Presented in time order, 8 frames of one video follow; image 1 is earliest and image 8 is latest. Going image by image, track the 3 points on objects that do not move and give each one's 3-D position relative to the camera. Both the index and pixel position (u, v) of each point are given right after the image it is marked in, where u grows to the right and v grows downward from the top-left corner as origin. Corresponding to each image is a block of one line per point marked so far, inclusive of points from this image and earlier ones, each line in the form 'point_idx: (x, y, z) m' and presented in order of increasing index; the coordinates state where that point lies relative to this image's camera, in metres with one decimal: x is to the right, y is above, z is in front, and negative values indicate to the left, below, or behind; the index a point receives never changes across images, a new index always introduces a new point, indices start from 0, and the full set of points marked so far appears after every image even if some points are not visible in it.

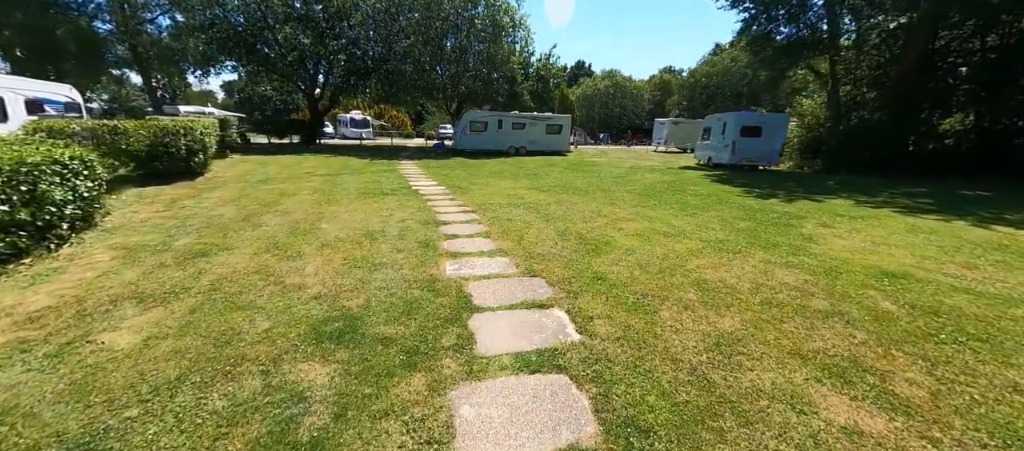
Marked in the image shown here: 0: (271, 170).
0: (-7.0, +1.6, +11.0) m
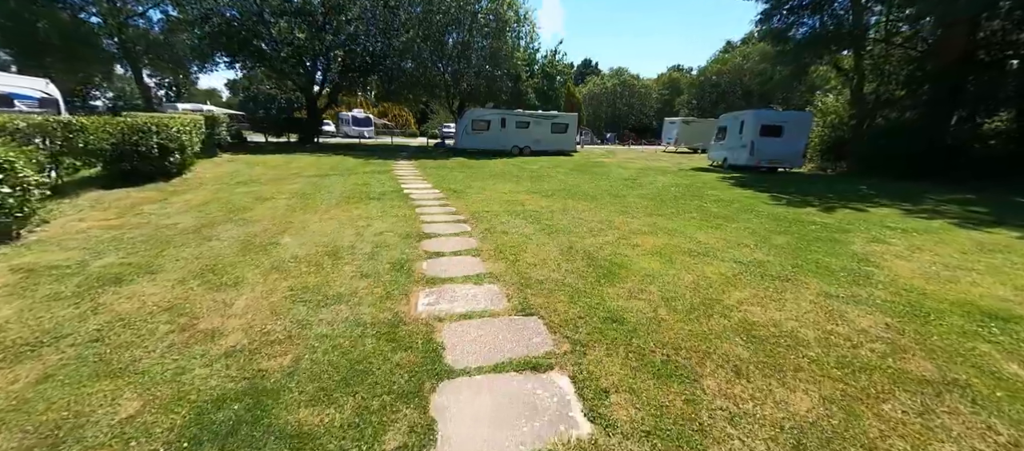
0: (-6.9, +1.5, +10.4) m
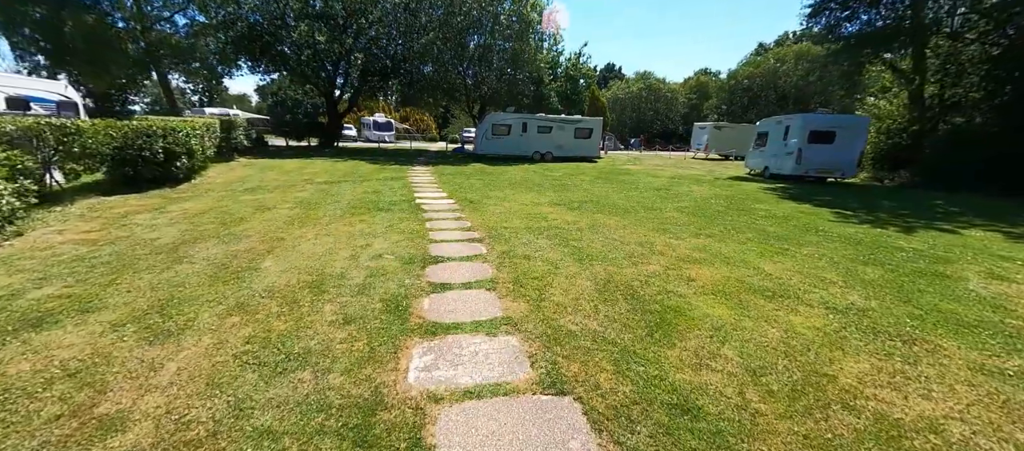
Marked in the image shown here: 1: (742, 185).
0: (-6.3, +1.3, +10.0) m
1: (+6.3, +1.1, +10.4) m
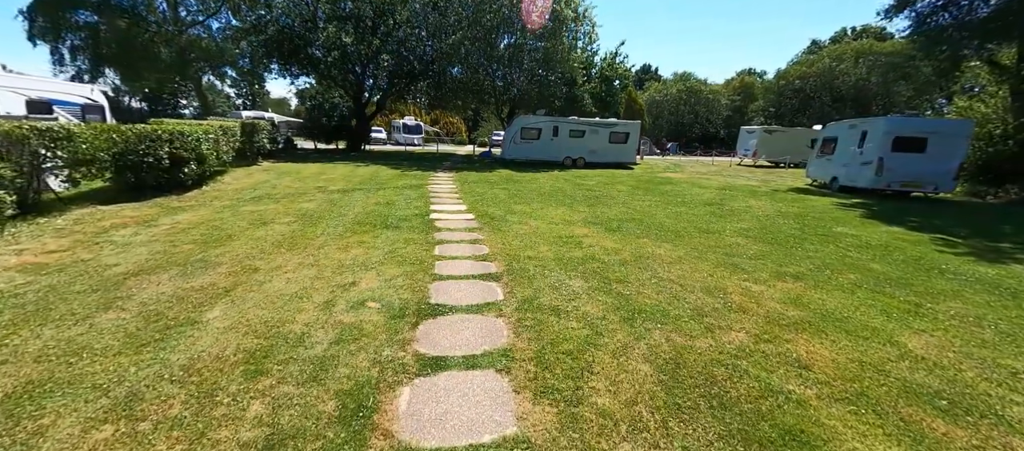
0: (-5.7, +1.1, +9.5) m
1: (+7.0, +0.6, +8.9) m
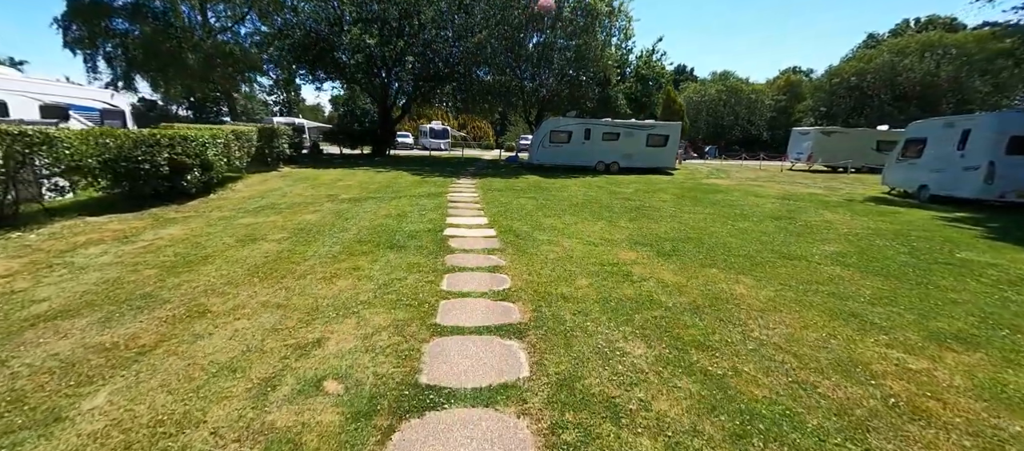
0: (-5.0, +0.8, +8.8) m
1: (+7.6, +0.3, +7.4) m
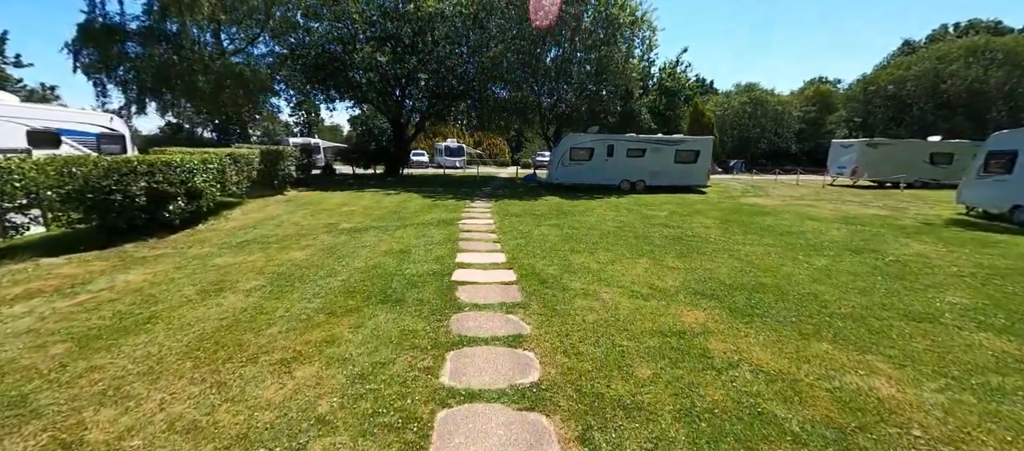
0: (-4.6, +0.2, +8.1) m
1: (+7.9, -0.3, +6.1) m
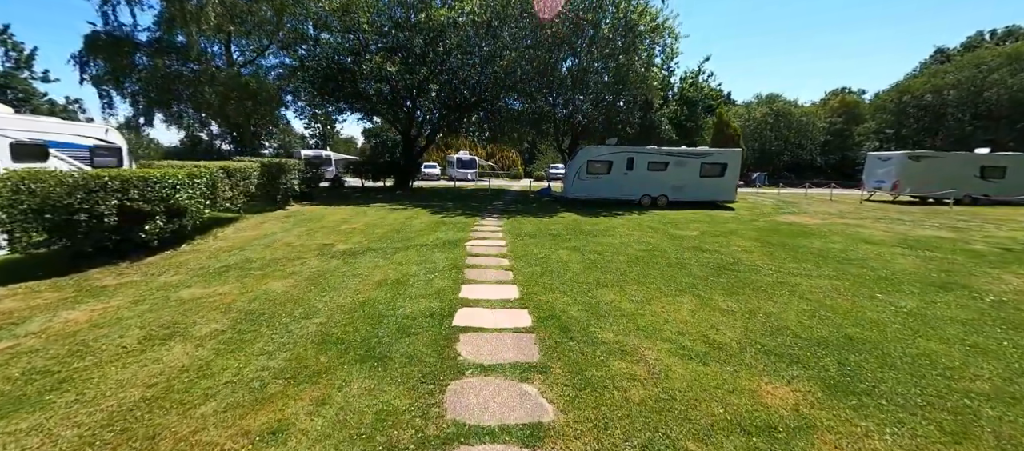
0: (-4.3, -0.2, +7.4) m
1: (+8.1, -0.7, +5.0) m
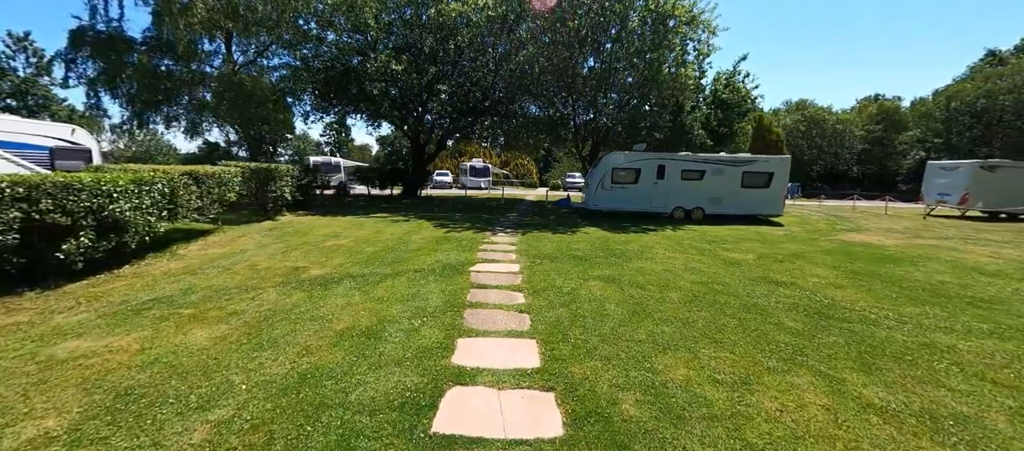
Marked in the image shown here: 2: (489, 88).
0: (-4.1, -0.5, +6.2) m
1: (+8.3, -1.0, +3.3) m
2: (-1.0, +5.4, +15.0) m
